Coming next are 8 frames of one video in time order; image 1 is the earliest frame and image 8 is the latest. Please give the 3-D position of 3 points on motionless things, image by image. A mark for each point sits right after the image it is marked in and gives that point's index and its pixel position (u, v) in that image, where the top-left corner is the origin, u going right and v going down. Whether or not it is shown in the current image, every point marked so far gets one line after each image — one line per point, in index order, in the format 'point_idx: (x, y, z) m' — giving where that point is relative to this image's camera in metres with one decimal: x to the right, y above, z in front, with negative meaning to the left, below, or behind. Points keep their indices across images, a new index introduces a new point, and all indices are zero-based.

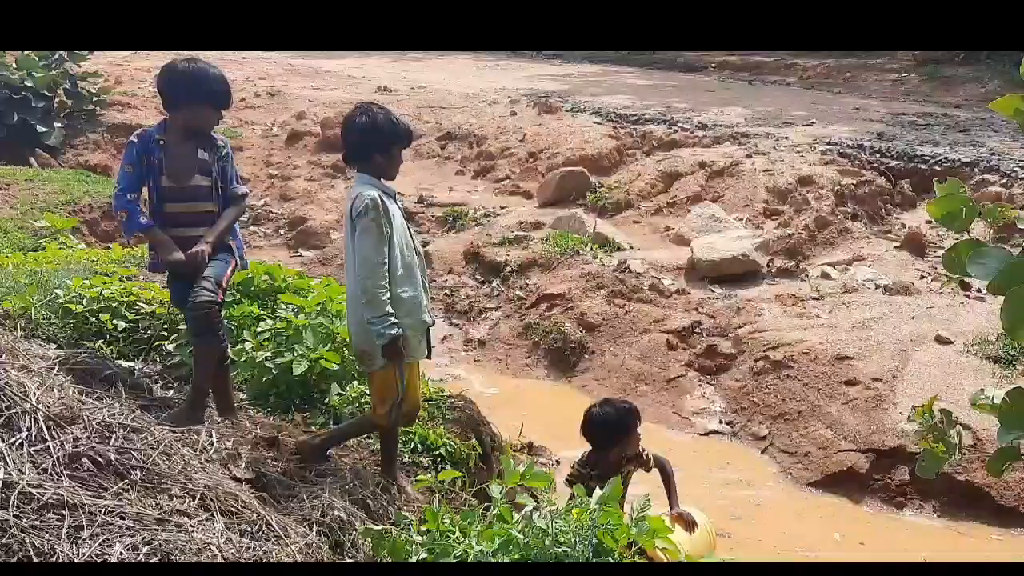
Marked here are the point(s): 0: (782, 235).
0: (+1.7, +0.3, +8.0) m
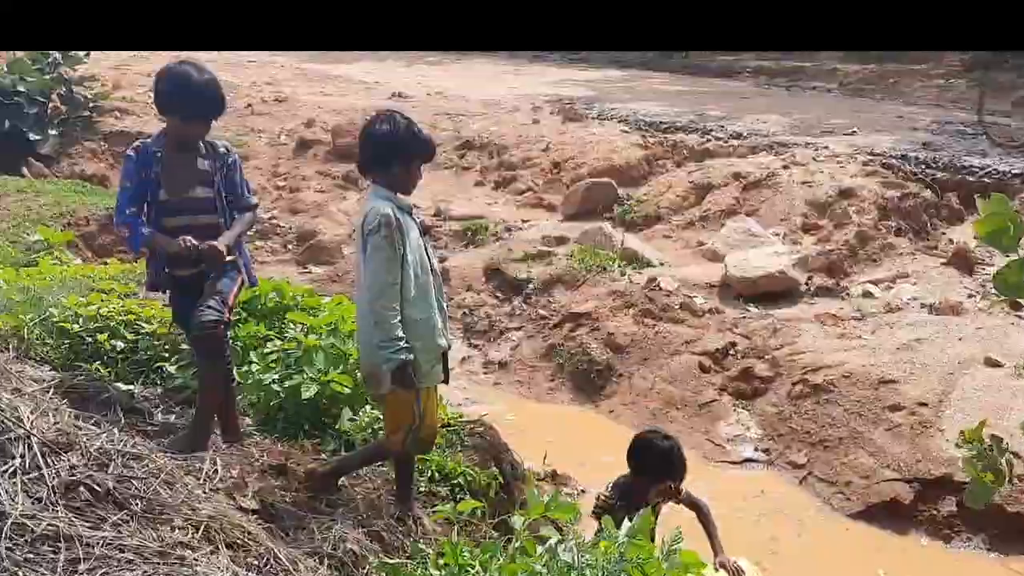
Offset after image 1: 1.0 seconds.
0: (+1.8, +0.2, +7.6) m
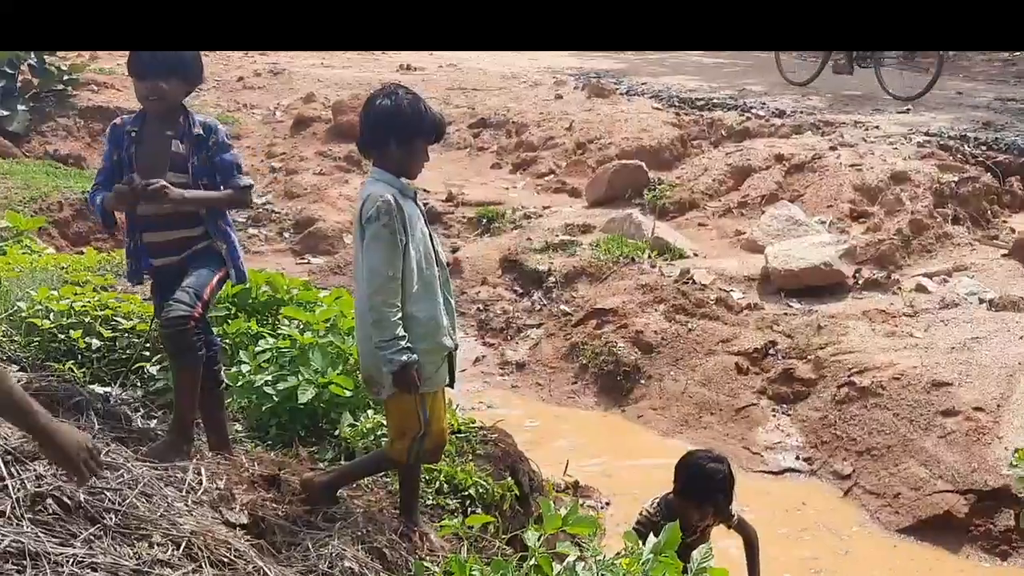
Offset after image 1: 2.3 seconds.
0: (+1.9, +0.3, +7.0) m
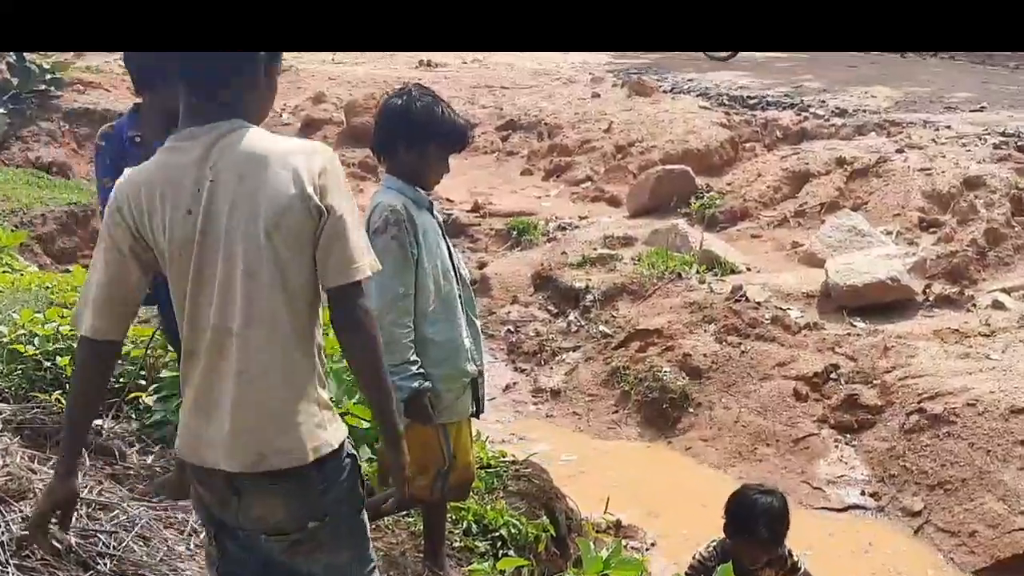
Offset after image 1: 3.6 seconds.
0: (+2.1, +0.2, +6.4) m
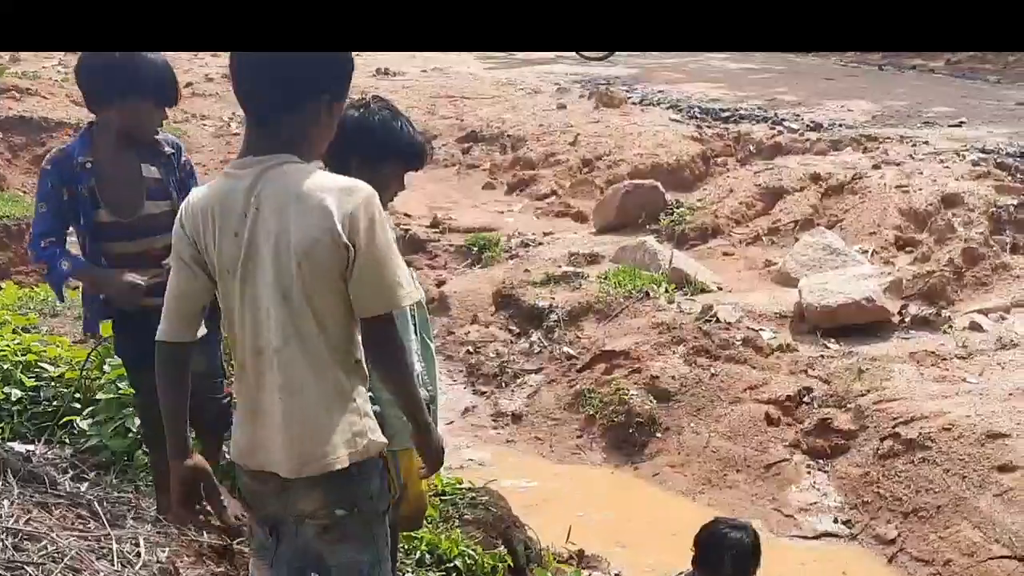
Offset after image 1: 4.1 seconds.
0: (+1.9, +0.1, +6.2) m
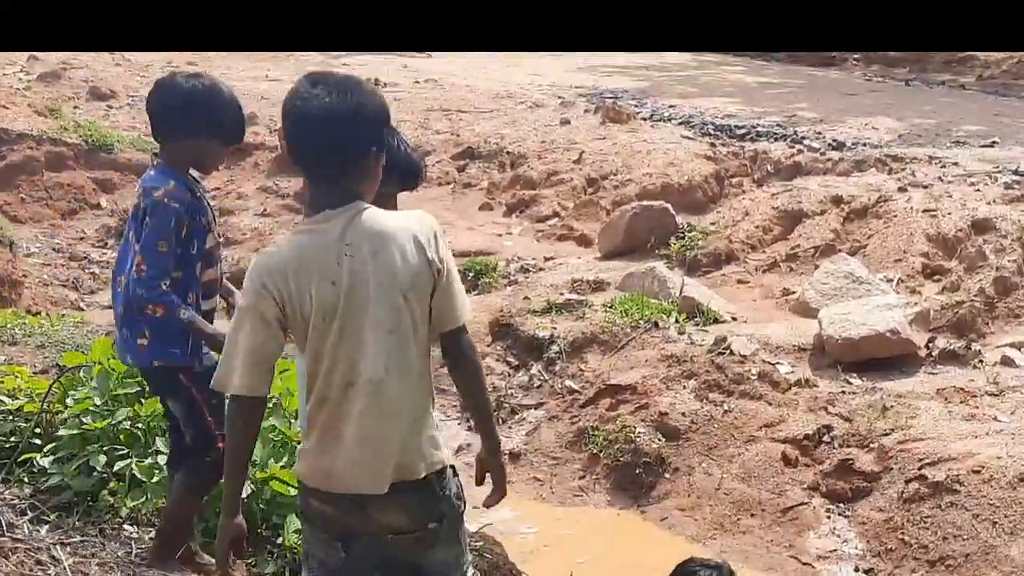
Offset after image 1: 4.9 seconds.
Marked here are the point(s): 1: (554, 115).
0: (+1.9, -0.1, +5.8) m
1: (+0.4, +1.4, +10.5) m
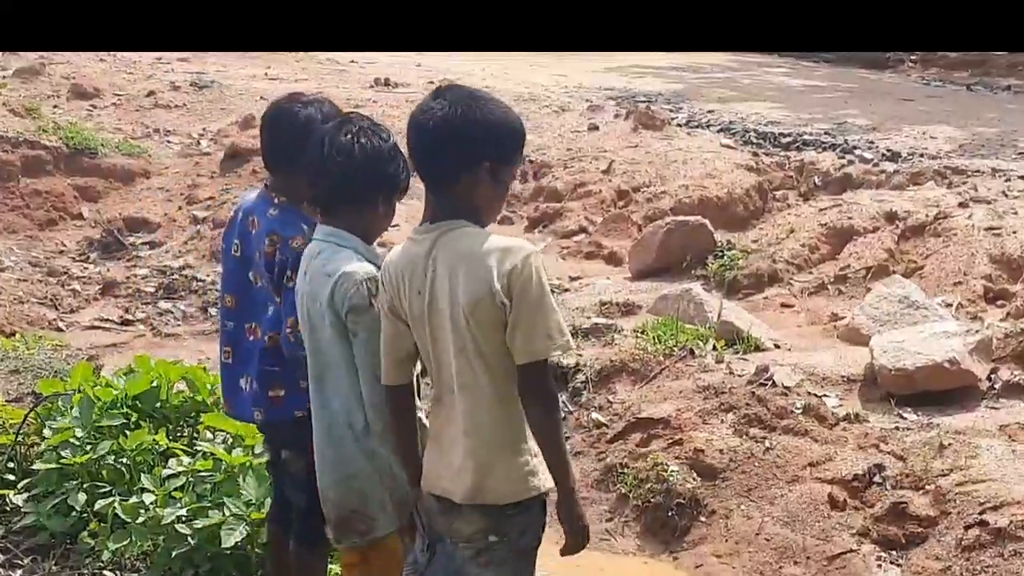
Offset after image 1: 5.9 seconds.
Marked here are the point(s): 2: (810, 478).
0: (+2.0, -0.2, +5.3) m
1: (+0.5, +1.2, +10.1) m
2: (+1.0, -0.7, +4.6) m
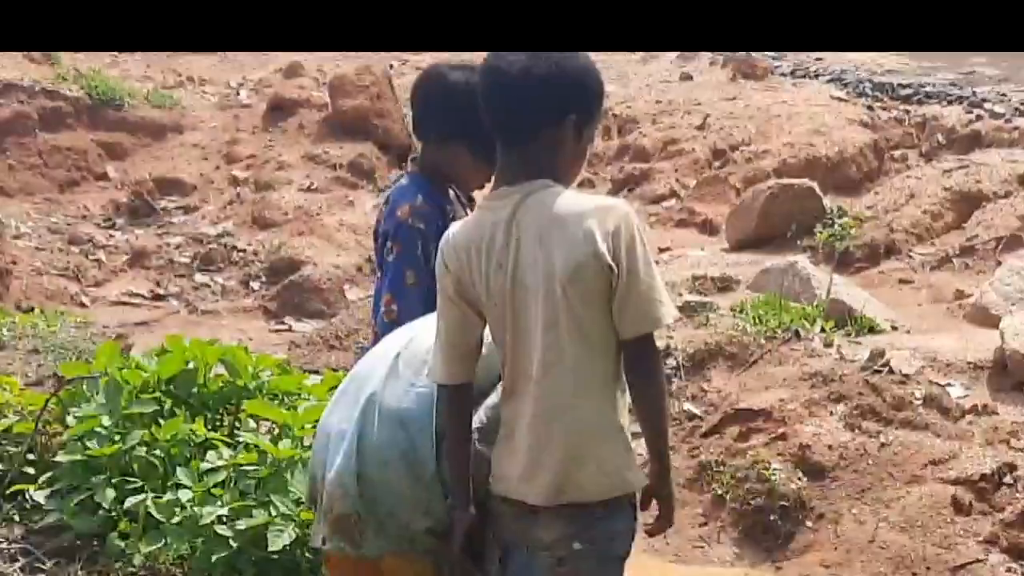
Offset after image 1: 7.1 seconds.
0: (+2.3, -0.1, +4.7) m
1: (+1.0, +1.3, +9.5) m
2: (+1.3, -0.6, +4.0) m
